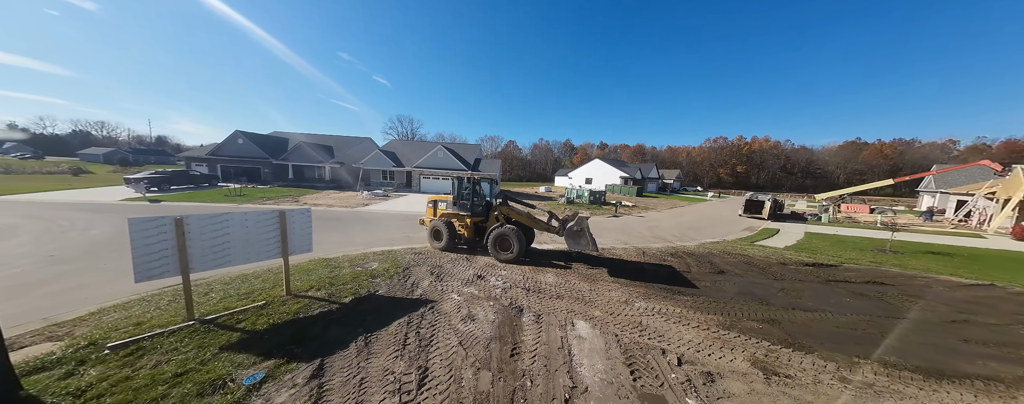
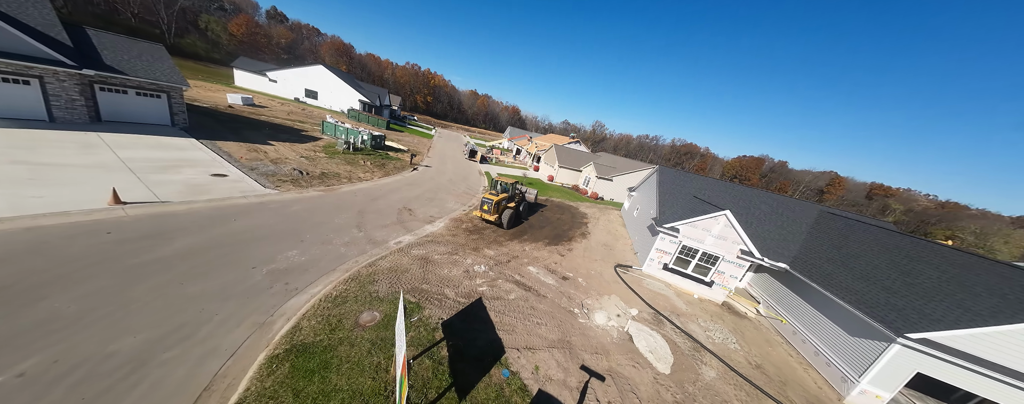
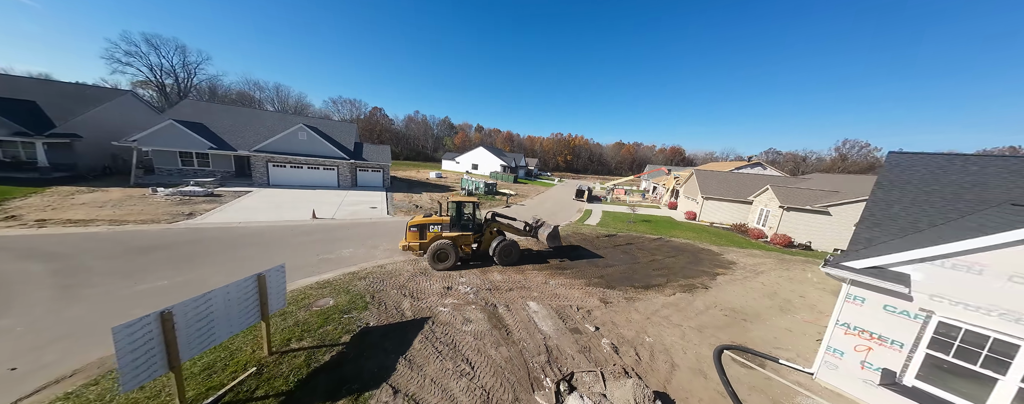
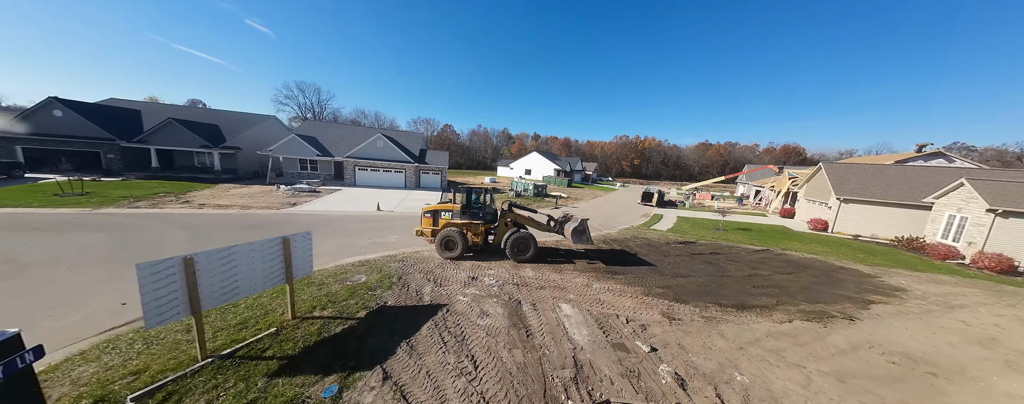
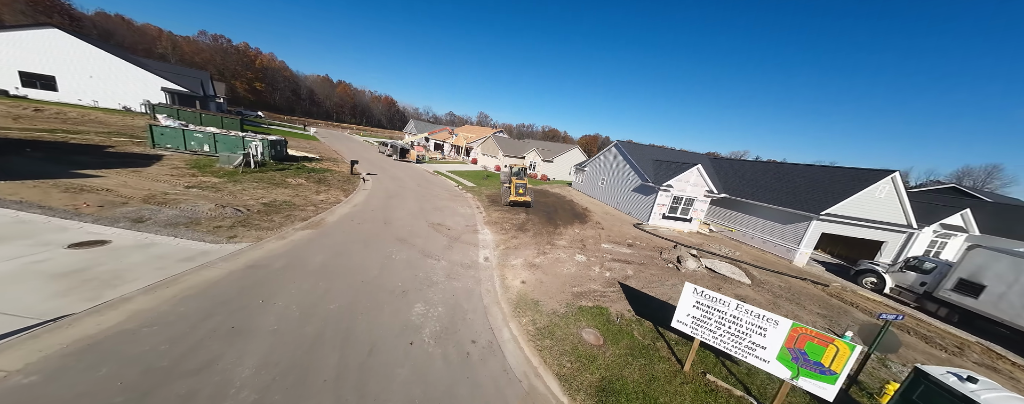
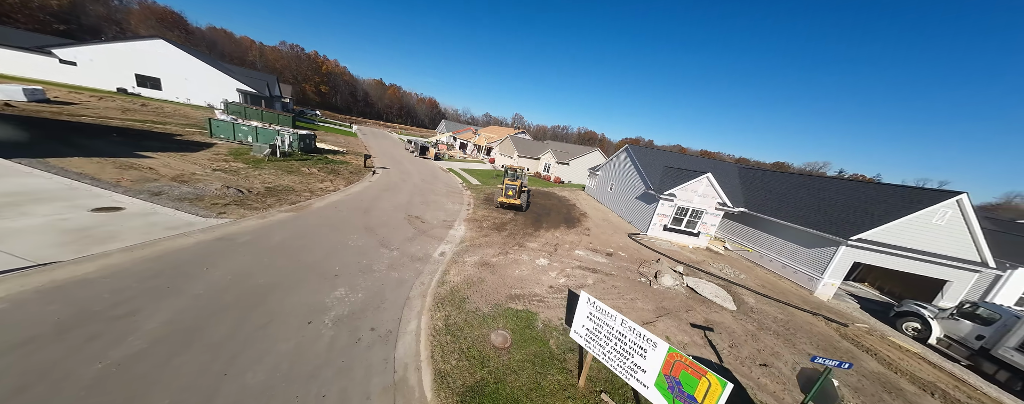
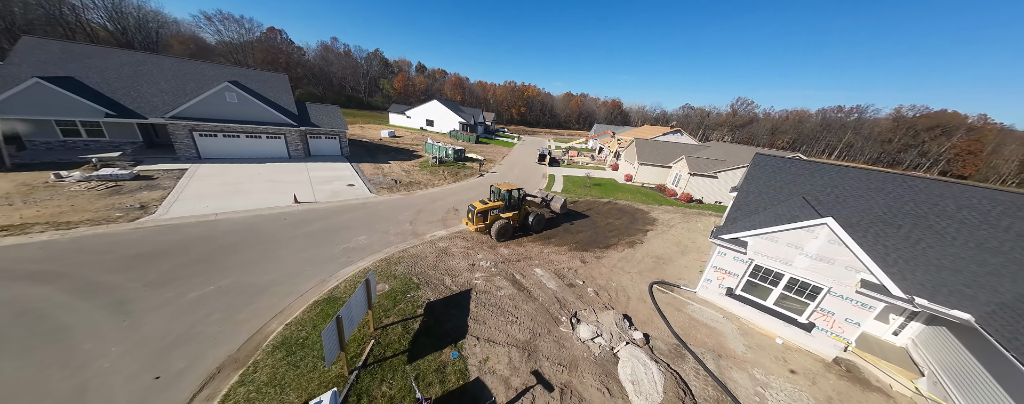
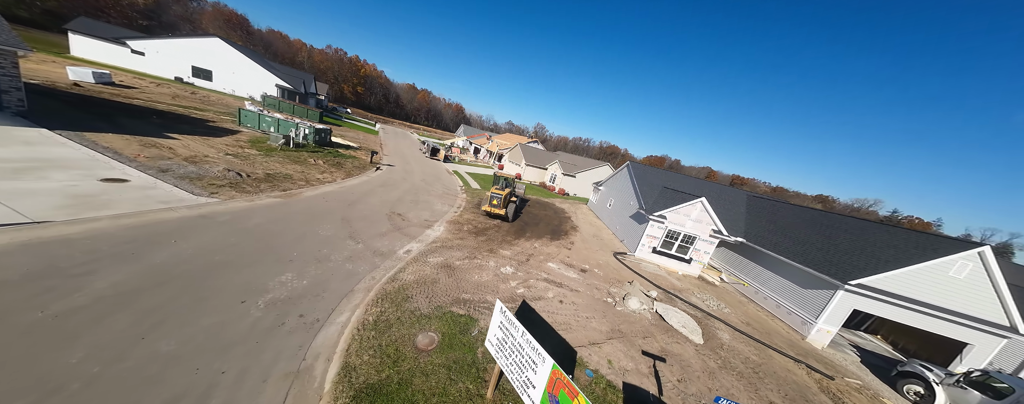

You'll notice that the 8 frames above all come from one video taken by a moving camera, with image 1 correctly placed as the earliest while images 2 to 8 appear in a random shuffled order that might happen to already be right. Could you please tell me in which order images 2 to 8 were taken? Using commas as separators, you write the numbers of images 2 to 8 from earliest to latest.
4, 3, 7, 2, 8, 6, 5
